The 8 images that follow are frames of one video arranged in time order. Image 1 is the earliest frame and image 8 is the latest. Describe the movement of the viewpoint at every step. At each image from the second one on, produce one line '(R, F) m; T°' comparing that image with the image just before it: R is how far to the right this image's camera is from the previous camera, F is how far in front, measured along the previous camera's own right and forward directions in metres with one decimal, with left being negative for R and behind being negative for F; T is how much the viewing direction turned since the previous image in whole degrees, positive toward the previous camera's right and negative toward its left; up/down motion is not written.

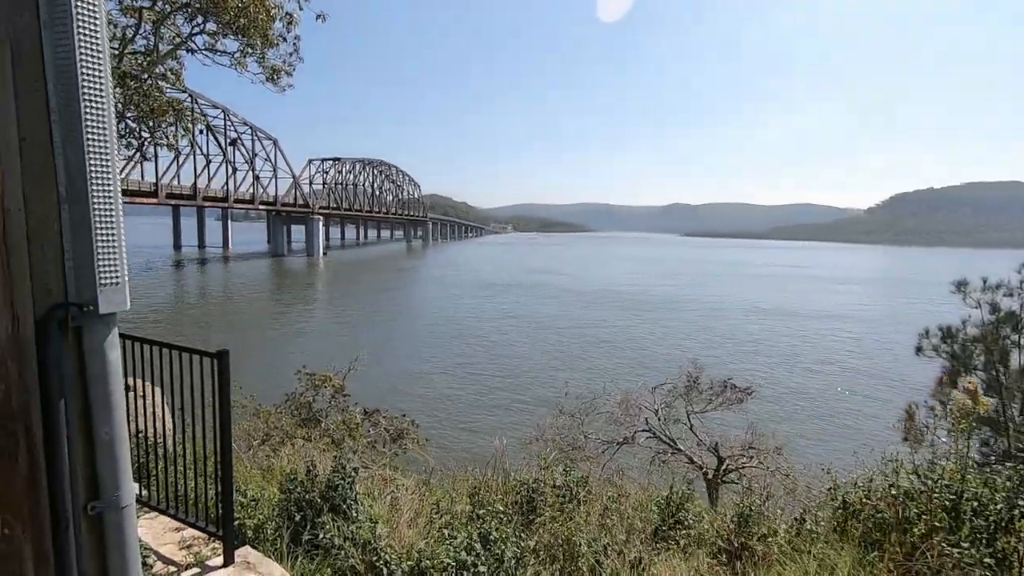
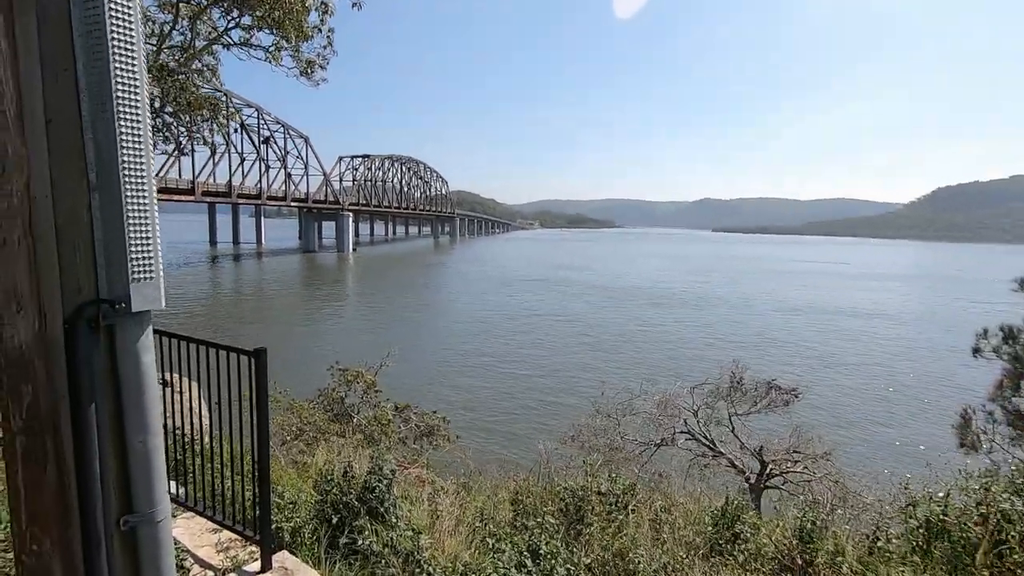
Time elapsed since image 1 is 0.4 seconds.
(-0.1, +0.2) m; -3°
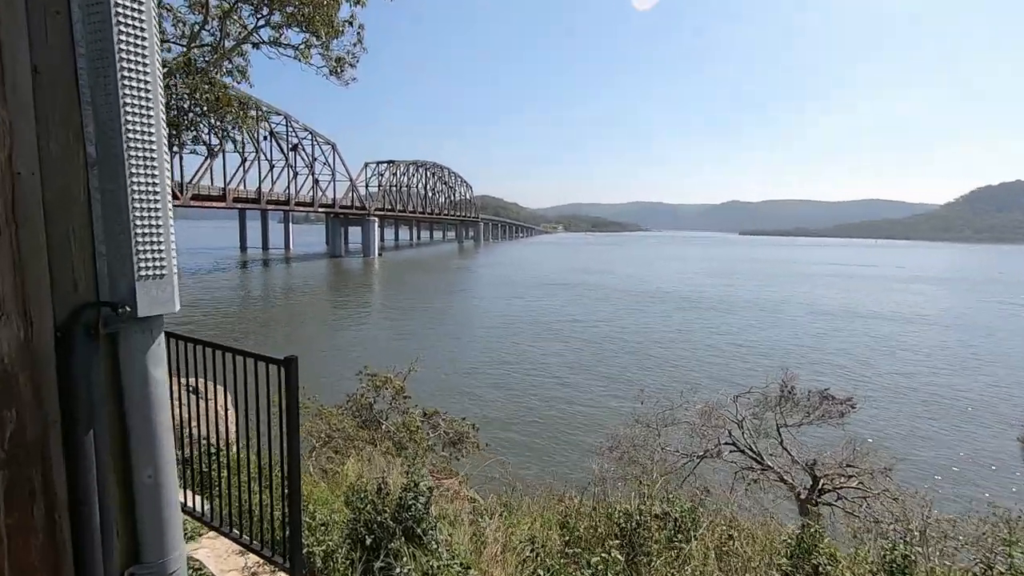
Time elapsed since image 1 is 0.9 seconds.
(-0.2, +0.3) m; -3°
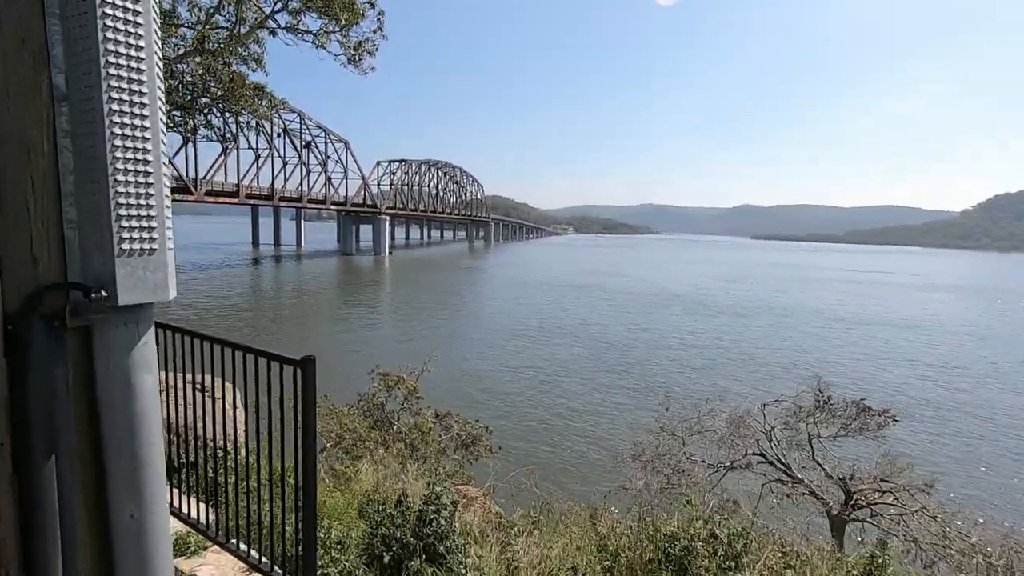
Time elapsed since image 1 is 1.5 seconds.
(-0.2, +0.3) m; -1°
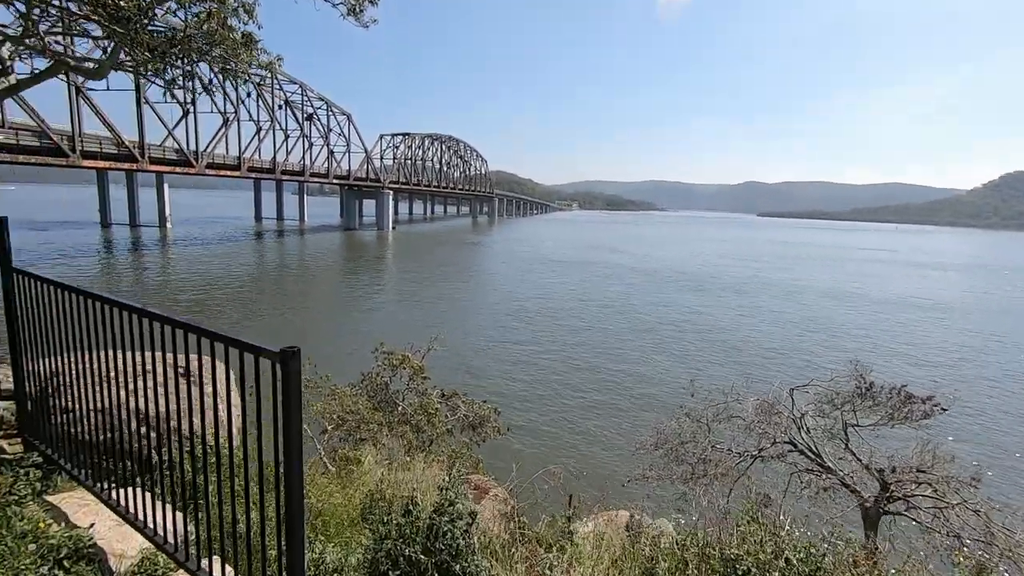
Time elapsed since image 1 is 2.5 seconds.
(-0.1, +0.6) m; 0°
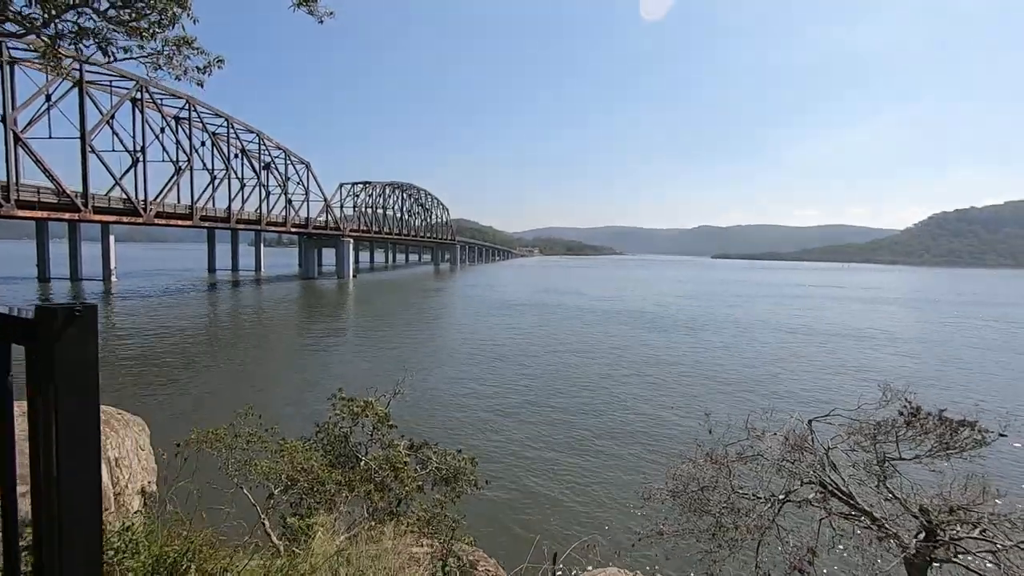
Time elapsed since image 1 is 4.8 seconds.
(-0.2, +1.1) m; +4°
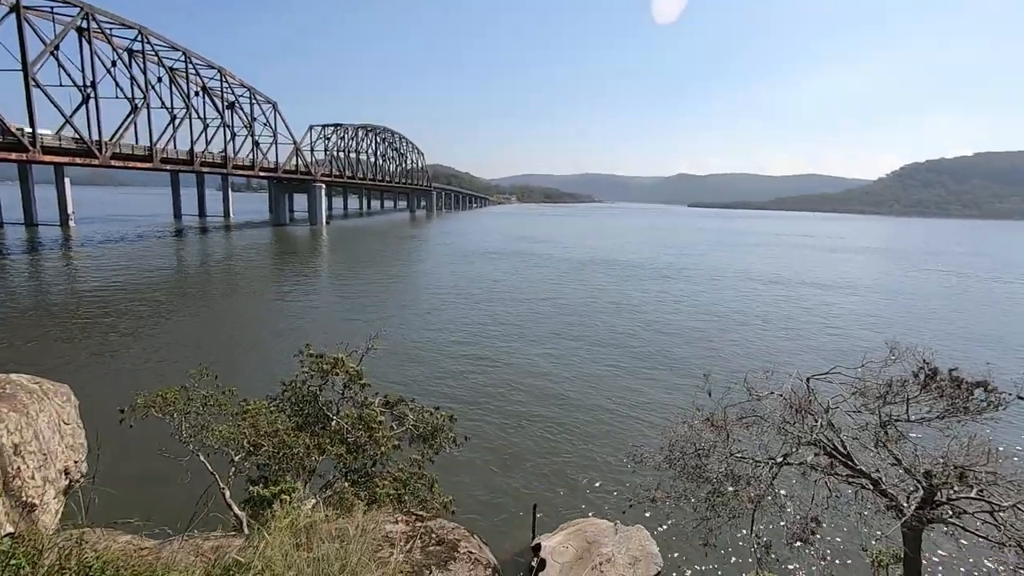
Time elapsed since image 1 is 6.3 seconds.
(-0.1, +0.7) m; +2°
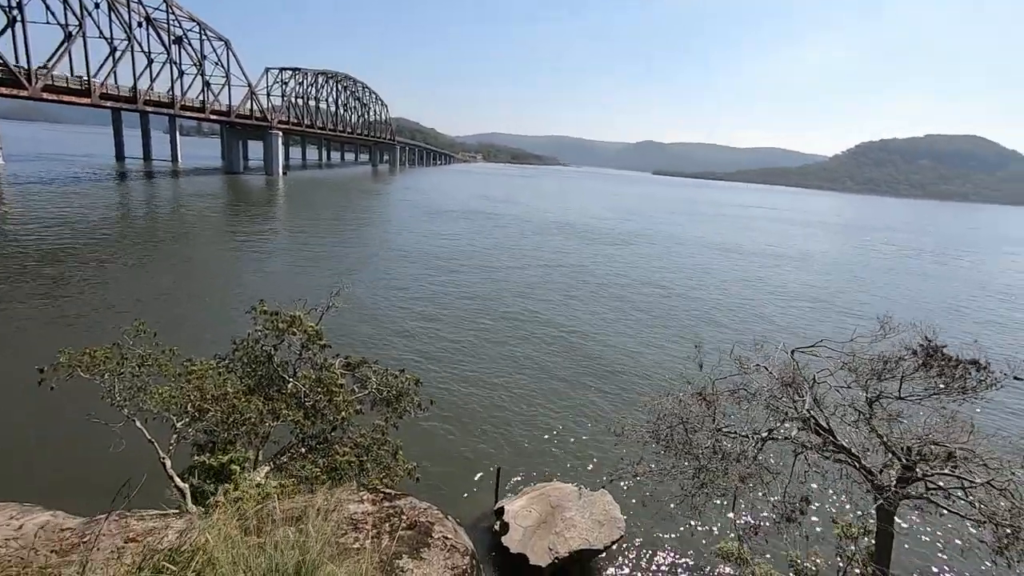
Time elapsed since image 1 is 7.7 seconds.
(-0.2, +0.5) m; +4°
